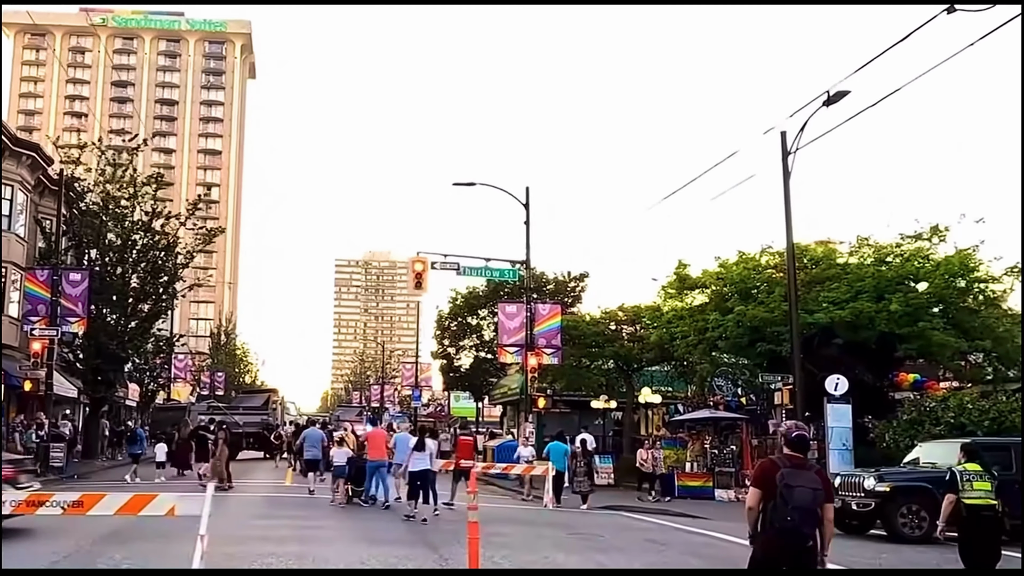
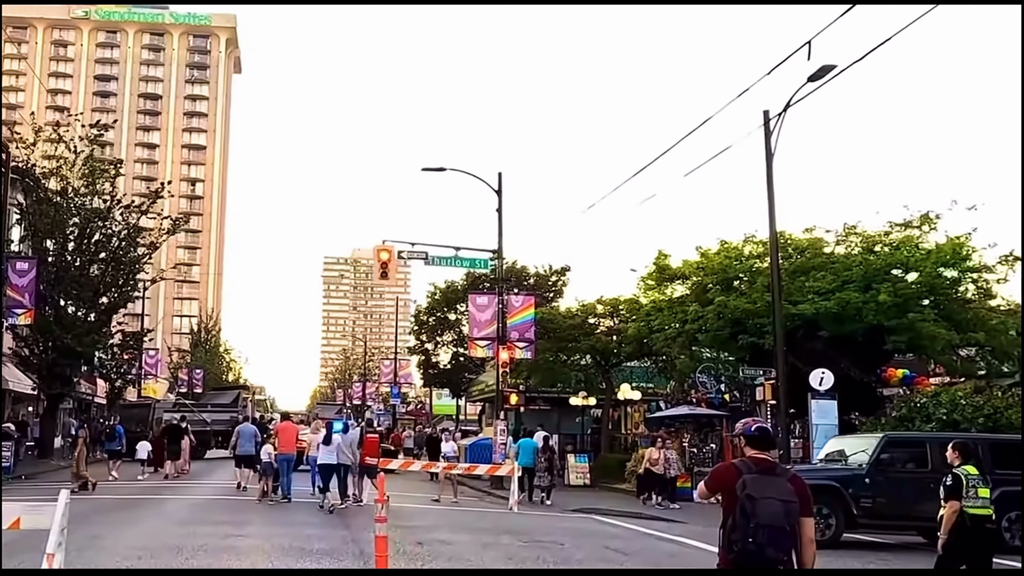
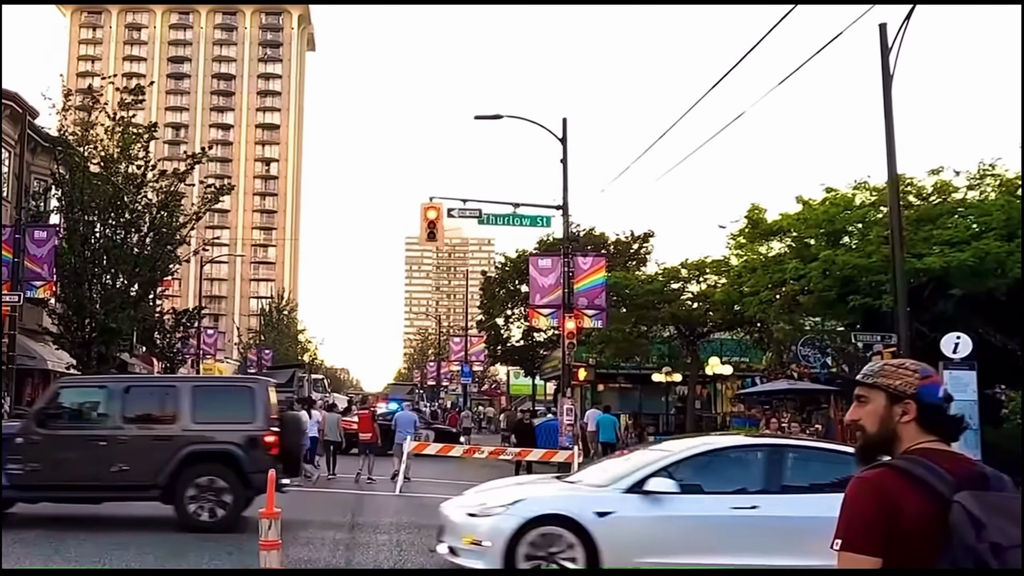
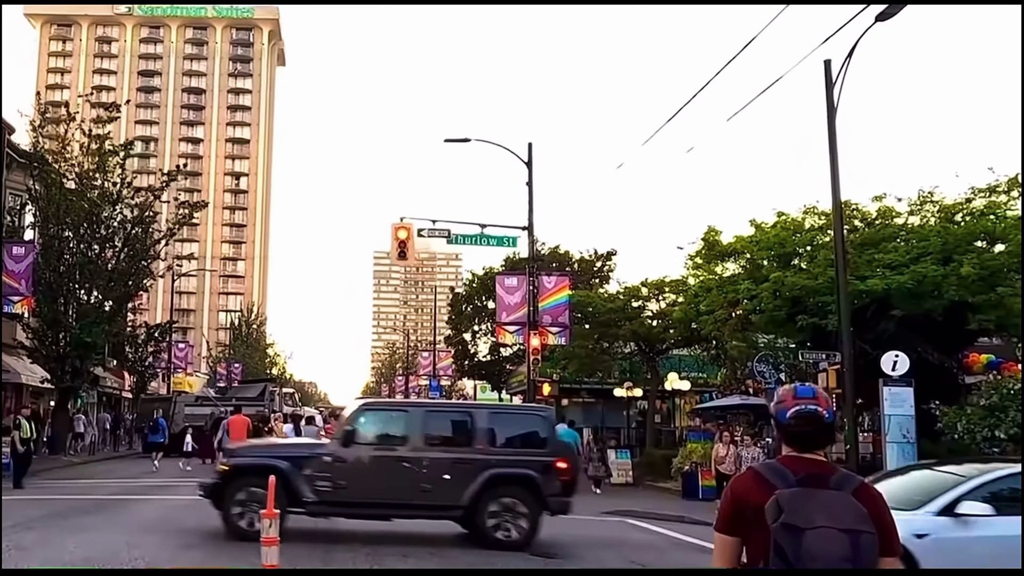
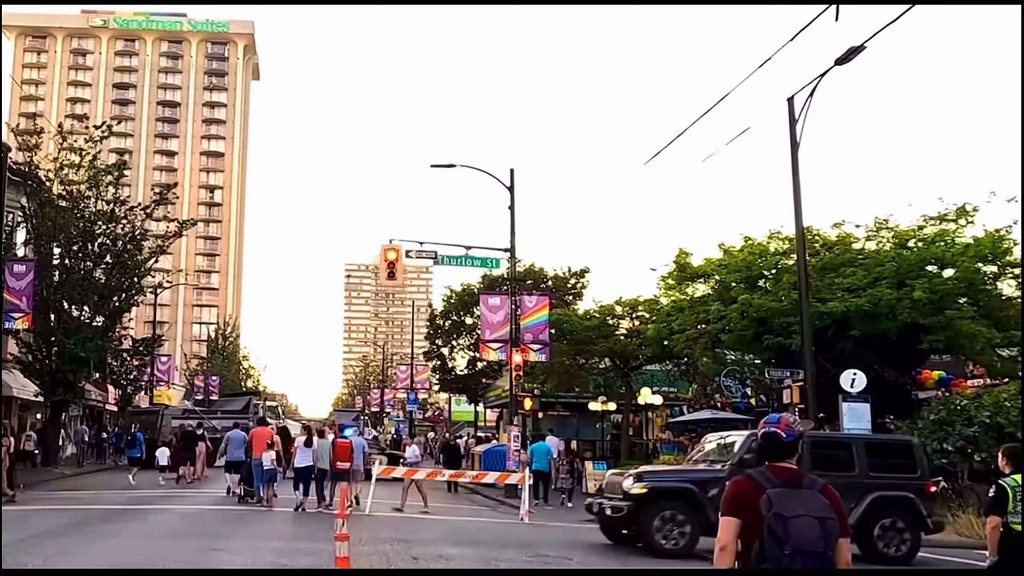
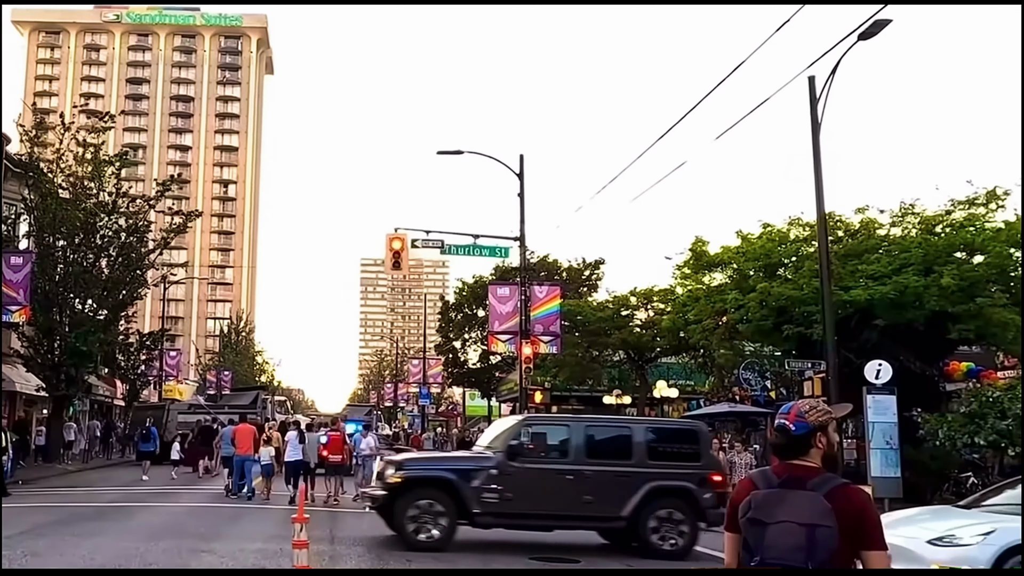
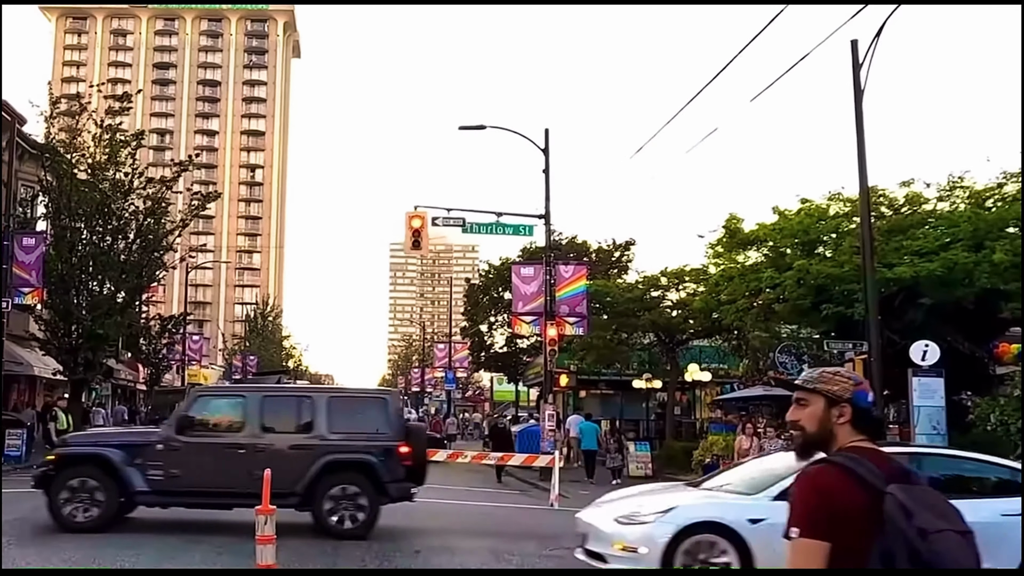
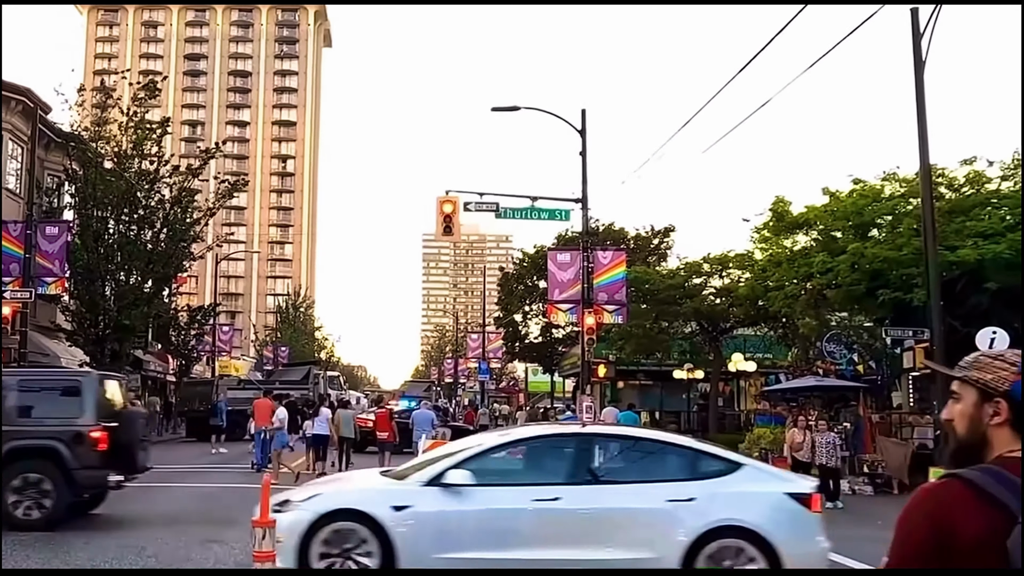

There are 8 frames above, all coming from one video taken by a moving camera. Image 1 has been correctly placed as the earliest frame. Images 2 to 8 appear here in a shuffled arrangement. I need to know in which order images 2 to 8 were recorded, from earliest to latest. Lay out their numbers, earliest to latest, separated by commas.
2, 5, 6, 4, 7, 3, 8
